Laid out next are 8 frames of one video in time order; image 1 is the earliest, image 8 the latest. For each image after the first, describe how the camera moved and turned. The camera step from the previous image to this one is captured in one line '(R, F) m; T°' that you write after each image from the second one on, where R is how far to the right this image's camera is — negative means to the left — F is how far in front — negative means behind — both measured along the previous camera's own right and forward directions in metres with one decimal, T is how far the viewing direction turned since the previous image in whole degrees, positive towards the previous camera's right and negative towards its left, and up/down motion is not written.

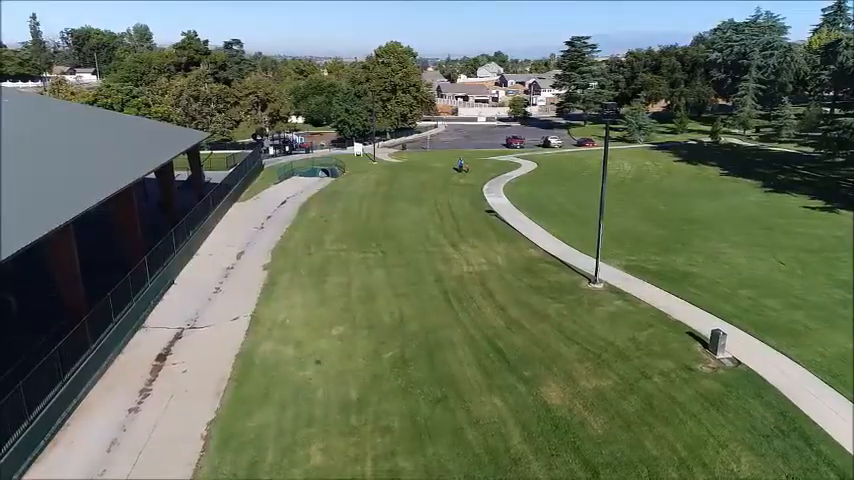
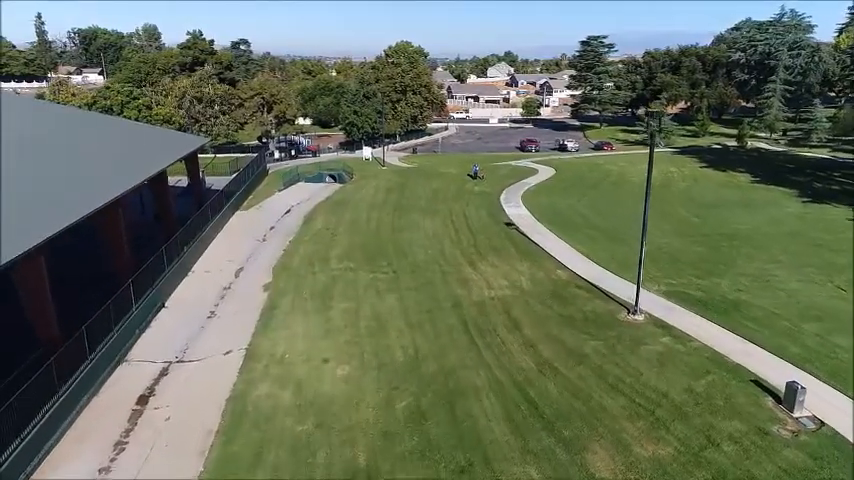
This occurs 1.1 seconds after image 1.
(-0.3, +2.1) m; -1°
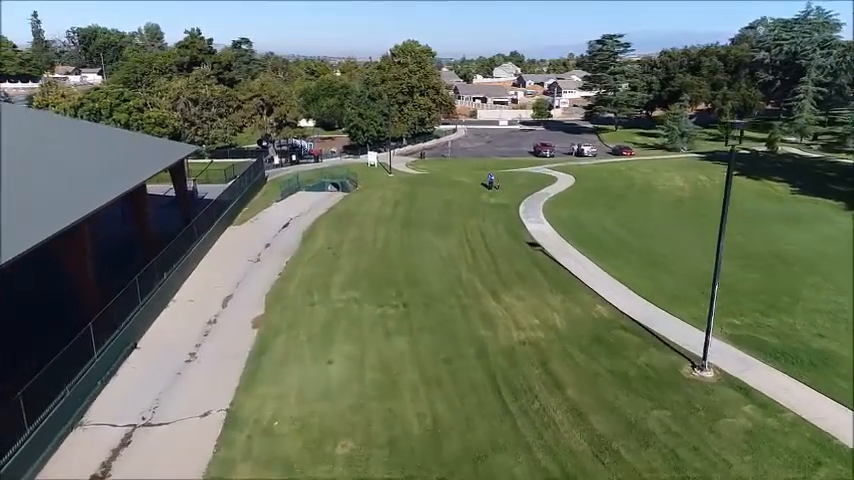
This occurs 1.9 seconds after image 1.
(-0.4, +2.9) m; 0°
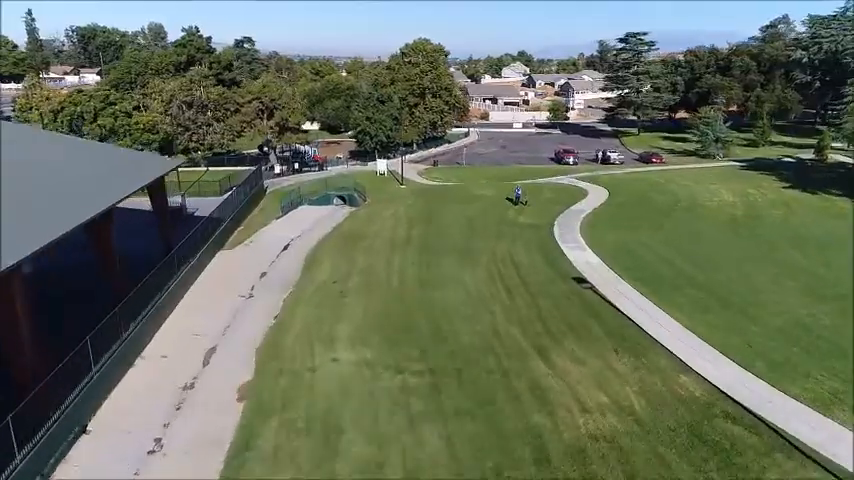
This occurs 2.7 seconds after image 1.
(-0.7, +3.9) m; 0°
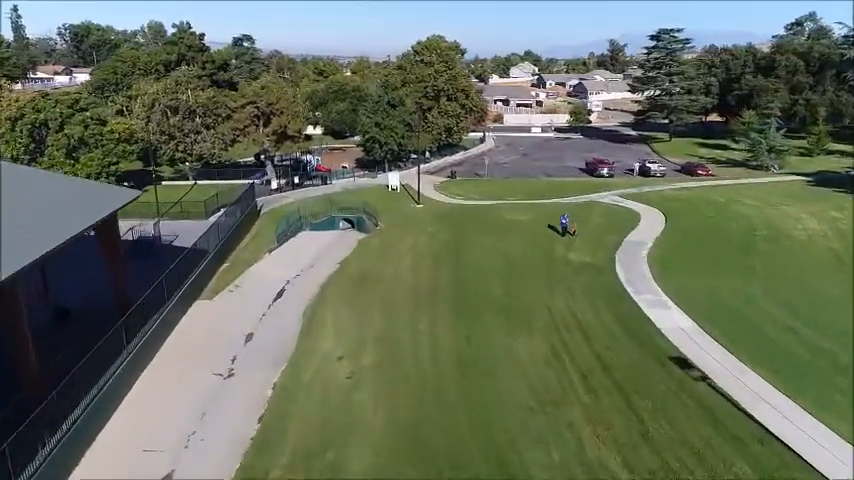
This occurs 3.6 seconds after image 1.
(-1.0, +5.3) m; 0°
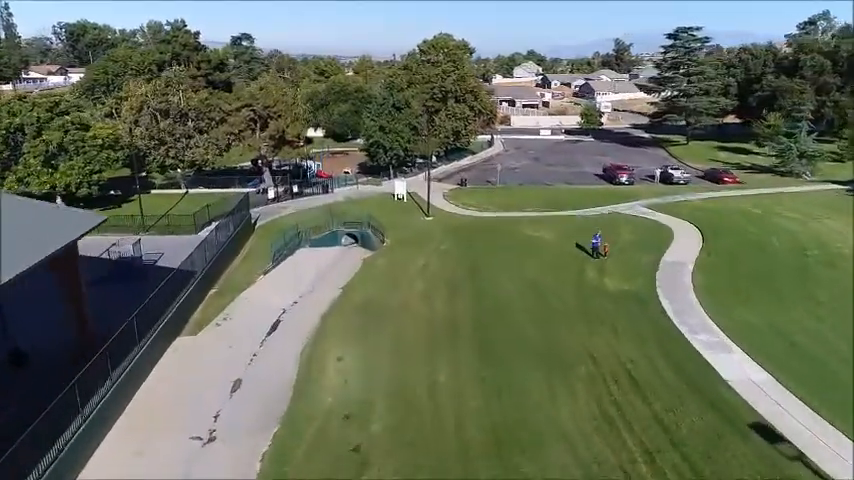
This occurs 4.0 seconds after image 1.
(-0.5, +2.7) m; 0°
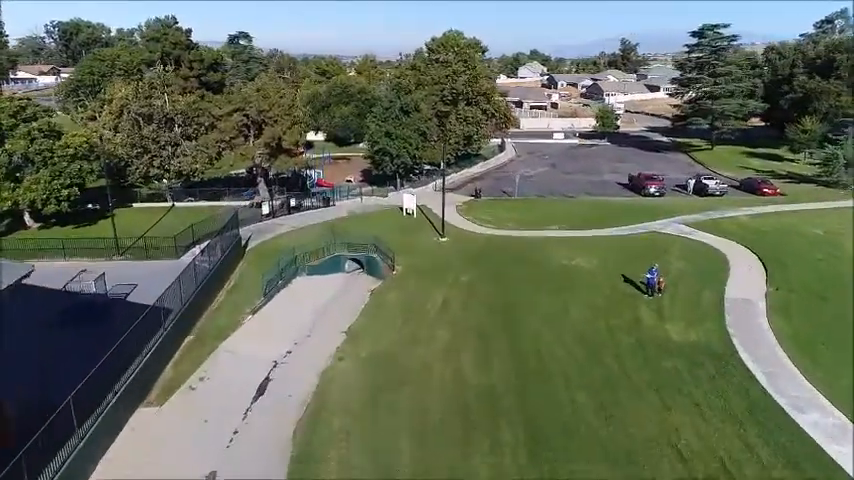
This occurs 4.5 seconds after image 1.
(-0.6, +3.5) m; 0°
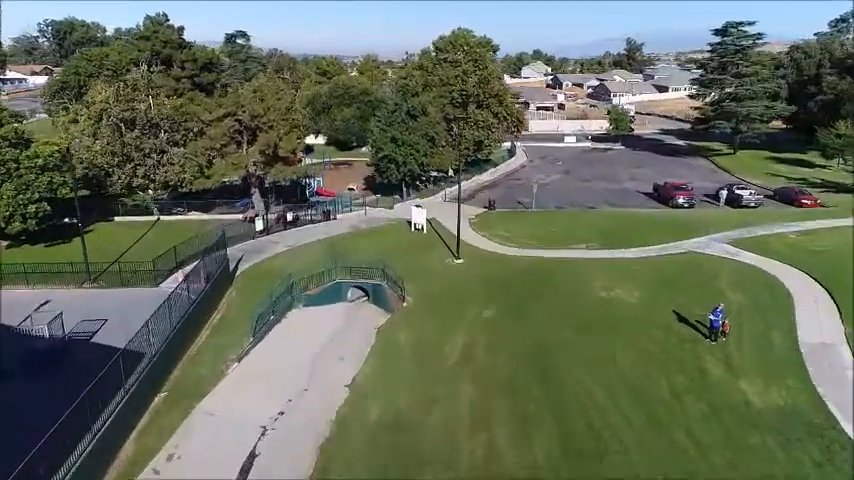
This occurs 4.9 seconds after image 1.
(-0.5, +3.0) m; 0°
